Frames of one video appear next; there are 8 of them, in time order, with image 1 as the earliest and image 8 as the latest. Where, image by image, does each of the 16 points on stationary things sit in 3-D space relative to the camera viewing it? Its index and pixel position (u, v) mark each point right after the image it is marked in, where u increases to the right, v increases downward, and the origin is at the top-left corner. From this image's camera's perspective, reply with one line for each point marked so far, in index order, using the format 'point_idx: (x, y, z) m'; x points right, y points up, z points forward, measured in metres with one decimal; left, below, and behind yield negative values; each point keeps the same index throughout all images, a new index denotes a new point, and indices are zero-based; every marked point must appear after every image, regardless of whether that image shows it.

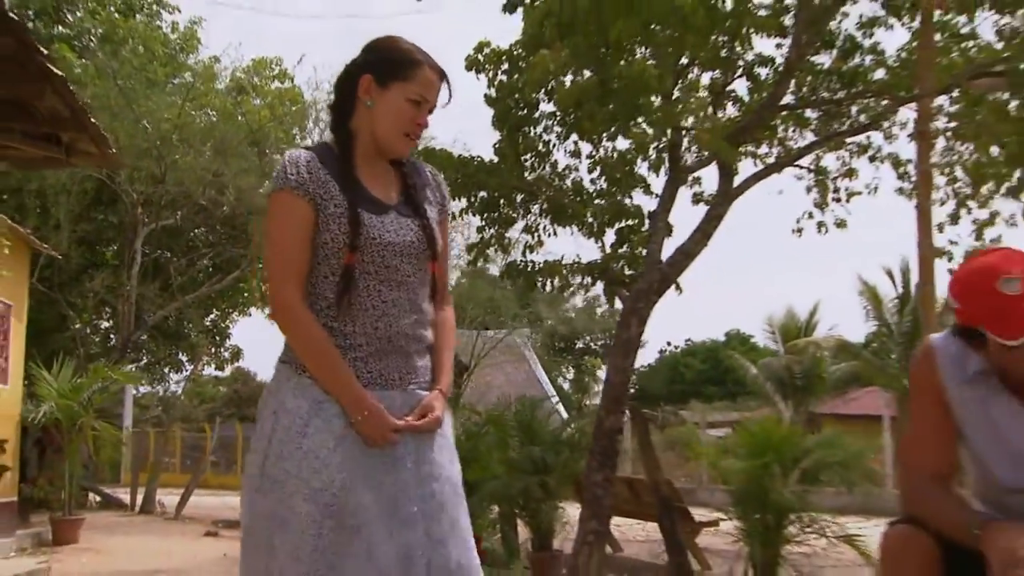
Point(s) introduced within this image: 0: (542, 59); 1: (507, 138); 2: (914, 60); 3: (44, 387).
0: (+0.2, +1.7, +7.1) m
1: (-0.1, +1.2, +7.8) m
2: (+3.0, +1.7, +7.0) m
3: (-5.8, -1.2, +11.7) m
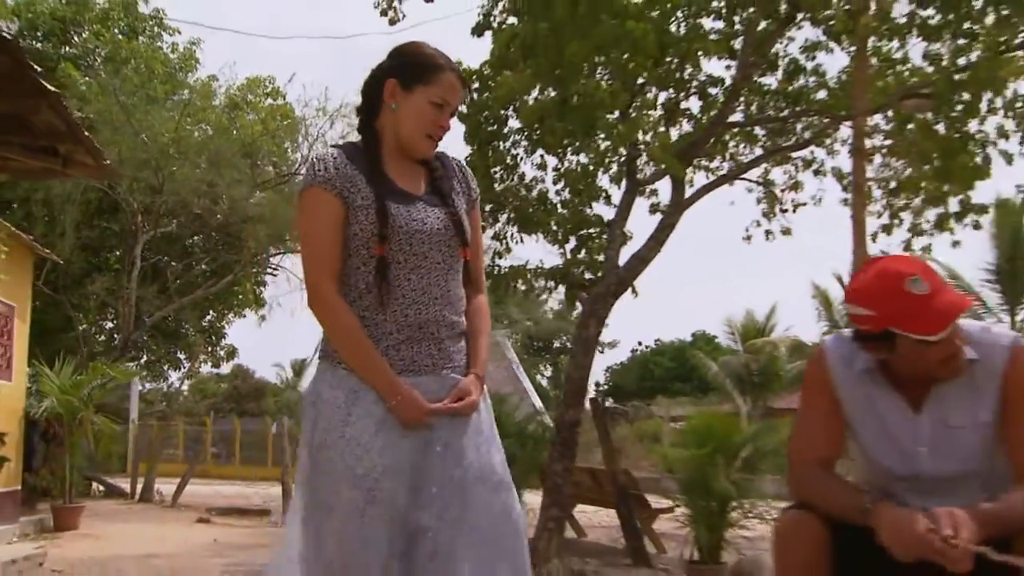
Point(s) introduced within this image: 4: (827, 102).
0: (-0.1, +1.7, +7.6) m
1: (-0.3, +1.2, +8.4) m
2: (+2.7, +1.7, +7.6) m
3: (-6.1, -1.2, +12.2) m
4: (+2.6, +1.6, +8.0) m
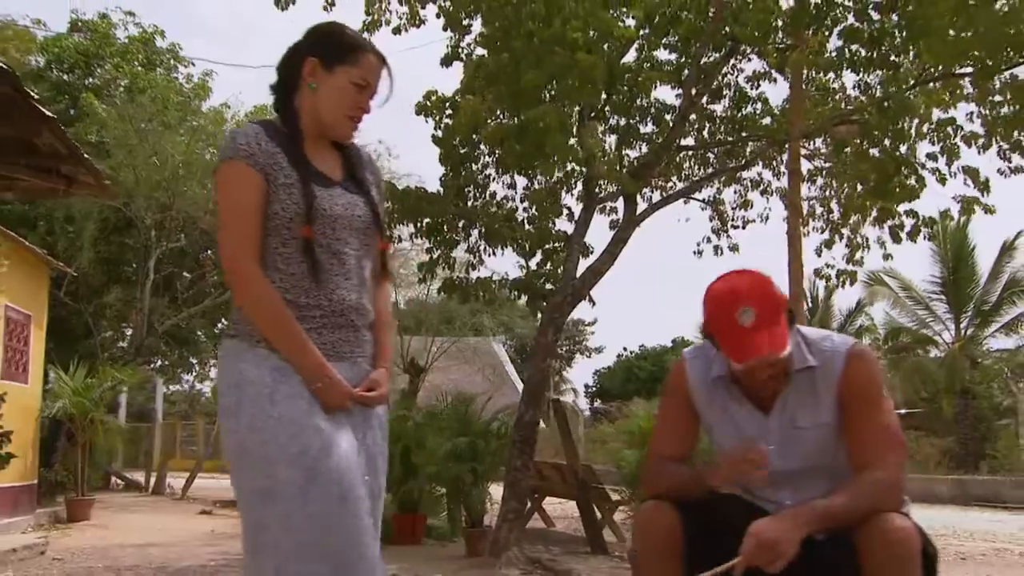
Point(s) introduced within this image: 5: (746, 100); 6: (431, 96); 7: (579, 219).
0: (-0.3, +1.6, +8.3) m
1: (-0.6, +1.1, +9.1) m
2: (+2.4, +1.6, +8.2) m
3: (-6.3, -1.3, +13.1) m
4: (+2.4, +1.5, +8.7) m
5: (+2.2, +1.8, +9.0) m
6: (-0.8, +1.8, +8.9) m
7: (+0.6, +0.6, +8.4) m
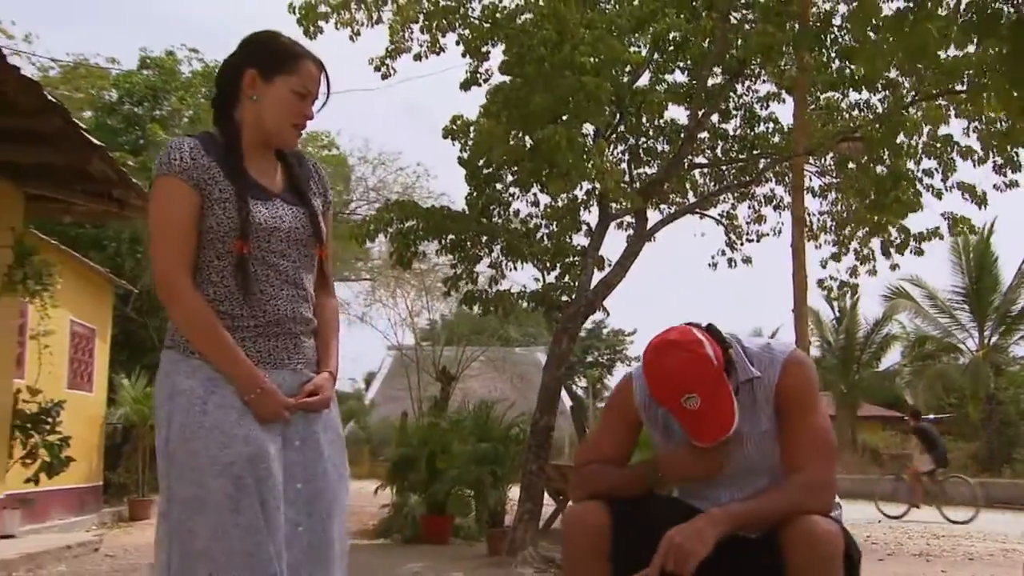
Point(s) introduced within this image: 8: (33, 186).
0: (-0.2, +1.5, +8.8) m
1: (-0.4, +1.0, +9.6) m
2: (+2.6, +1.5, +8.5) m
3: (-5.7, -1.6, +14.0) m
4: (+2.5, +1.4, +8.9) m
5: (+2.4, +1.7, +9.3) m
6: (-0.6, +1.7, +9.5) m
7: (+0.8, +0.5, +8.8) m
8: (-4.2, +0.9, +8.2) m
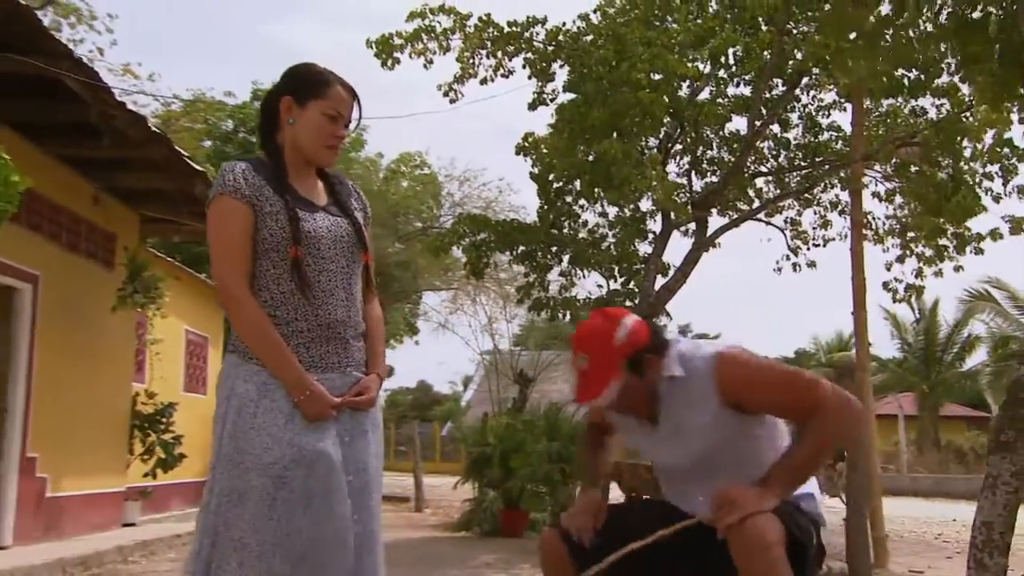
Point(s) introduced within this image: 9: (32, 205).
0: (+0.5, +1.4, +9.4) m
1: (+0.4, +0.9, +10.1) m
2: (+3.2, +1.5, +8.6) m
3: (-4.3, -1.8, +15.2) m
4: (+3.2, +1.4, +9.1) m
5: (+3.1, +1.6, +9.4) m
6: (+0.2, +1.6, +10.1) m
7: (+1.4, +0.5, +9.2) m
8: (-3.6, +0.8, +9.2) m
9: (-3.9, +0.7, +7.7) m
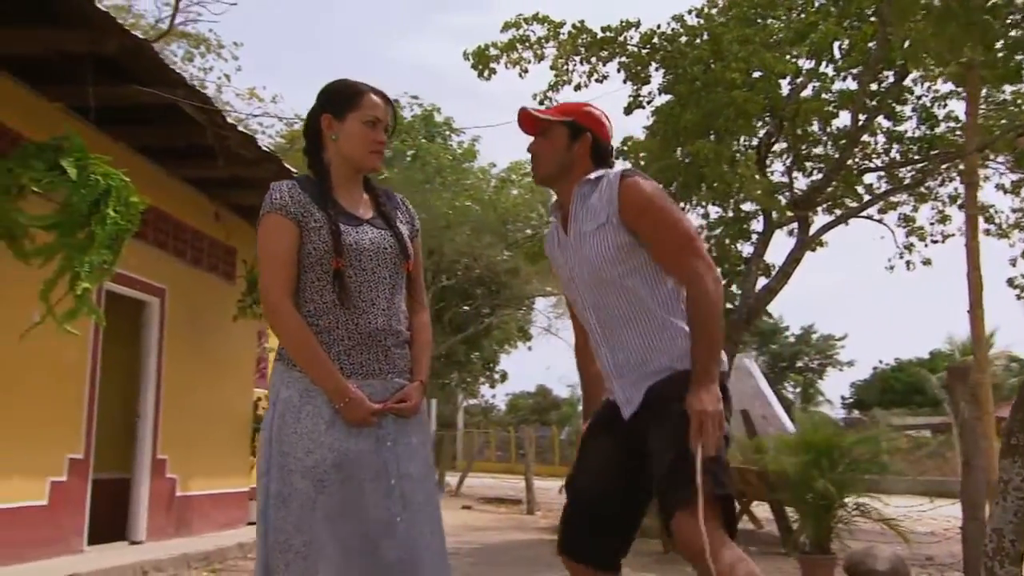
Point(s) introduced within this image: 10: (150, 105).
0: (+1.4, +1.4, +9.3) m
1: (+1.5, +0.9, +10.1) m
2: (+4.0, +1.5, +8.2) m
3: (-2.4, -2.0, +15.7) m
4: (+4.1, +1.4, +8.7) m
5: (+4.0, +1.7, +9.1) m
6: (+1.2, +1.6, +10.1) m
7: (+2.4, +0.5, +9.0) m
8: (-2.6, +0.6, +9.8) m
9: (-3.1, +0.6, +8.3) m
10: (-2.9, +1.5, +7.6) m
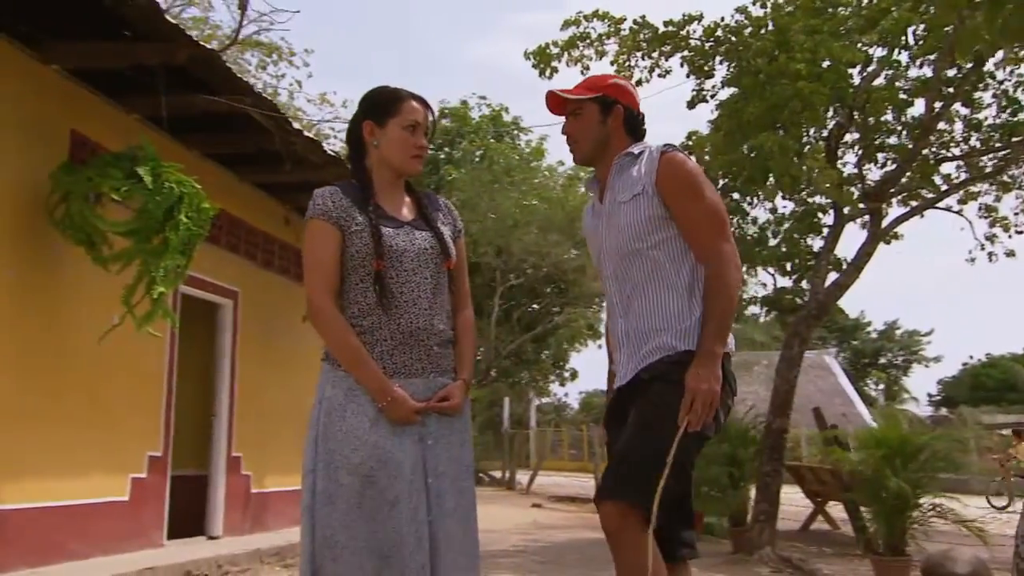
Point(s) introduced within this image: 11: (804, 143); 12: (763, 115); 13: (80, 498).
0: (+2.1, +1.4, +9.2) m
1: (+2.2, +0.9, +10.0) m
2: (+4.5, +1.6, +7.9) m
3: (-1.2, -2.0, +15.9) m
4: (+4.6, +1.5, +8.4) m
5: (+4.6, +1.7, +8.7) m
6: (+1.9, +1.6, +10.0) m
7: (+3.0, +0.5, +8.8) m
8: (-1.9, +0.6, +10.0) m
9: (-2.6, +0.5, +8.6) m
10: (-2.4, +1.5, +7.8) m
11: (+2.9, +1.4, +9.3) m
12: (+2.5, +1.7, +9.2) m
13: (-3.2, -1.6, +7.0) m
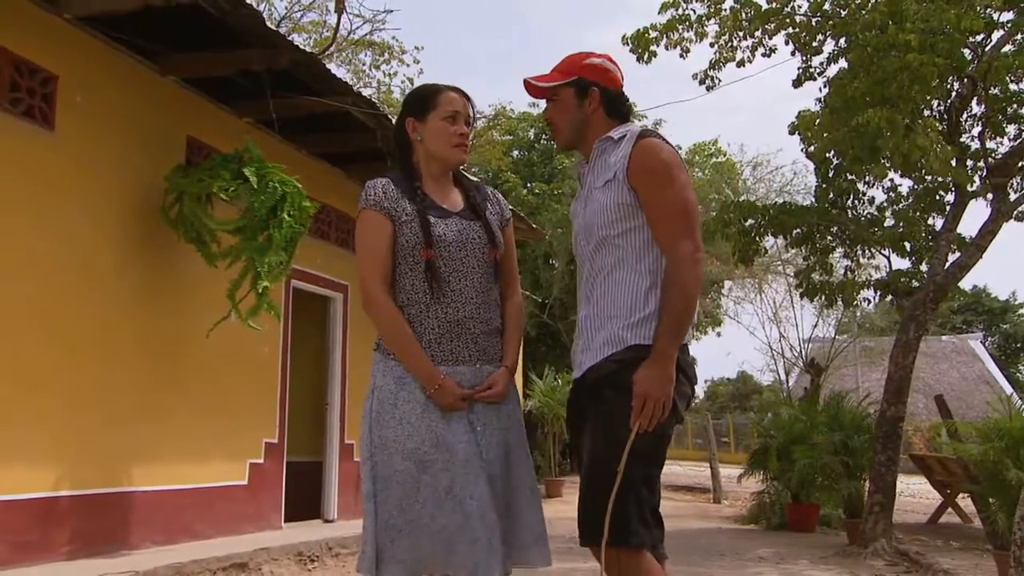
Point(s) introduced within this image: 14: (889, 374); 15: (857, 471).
0: (+3.0, +1.6, +8.9) m
1: (+3.3, +1.1, +9.6) m
2: (+5.3, +1.8, +7.2) m
3: (+0.9, -1.8, +16.0) m
4: (+5.5, +1.6, +7.6) m
5: (+5.5, +1.9, +8.0) m
6: (+3.0, +1.8, +9.6) m
7: (+3.9, +0.7, +8.4) m
8: (-0.8, +0.7, +10.2) m
9: (-1.6, +0.6, +8.9) m
10: (-1.6, +1.5, +8.1) m
11: (+3.9, +1.6, +8.9) m
12: (+3.4, +1.9, +8.8) m
13: (-2.5, -1.5, +7.5) m
14: (+4.1, -0.9, +10.1) m
15: (+4.5, -2.4, +12.1) m
